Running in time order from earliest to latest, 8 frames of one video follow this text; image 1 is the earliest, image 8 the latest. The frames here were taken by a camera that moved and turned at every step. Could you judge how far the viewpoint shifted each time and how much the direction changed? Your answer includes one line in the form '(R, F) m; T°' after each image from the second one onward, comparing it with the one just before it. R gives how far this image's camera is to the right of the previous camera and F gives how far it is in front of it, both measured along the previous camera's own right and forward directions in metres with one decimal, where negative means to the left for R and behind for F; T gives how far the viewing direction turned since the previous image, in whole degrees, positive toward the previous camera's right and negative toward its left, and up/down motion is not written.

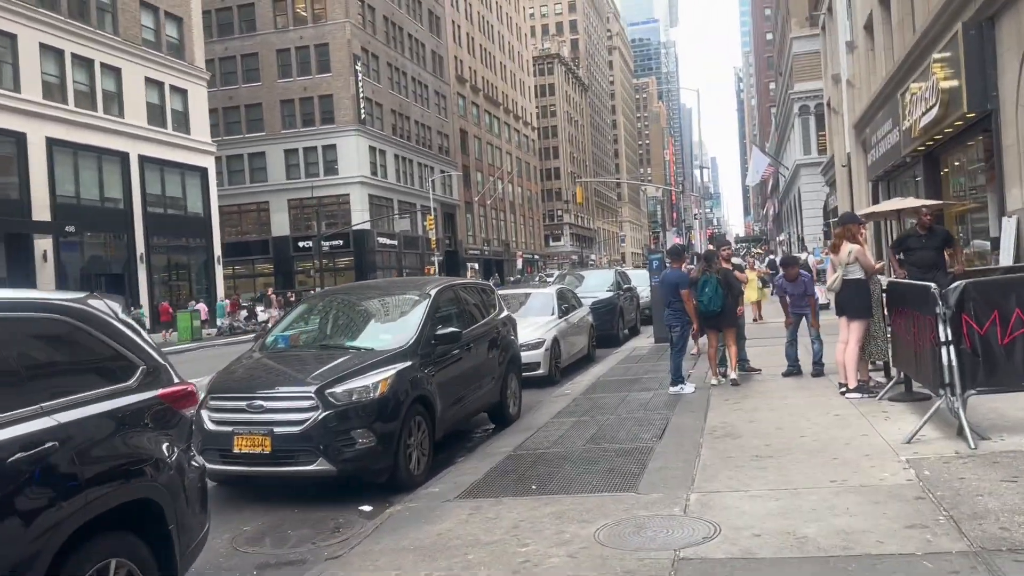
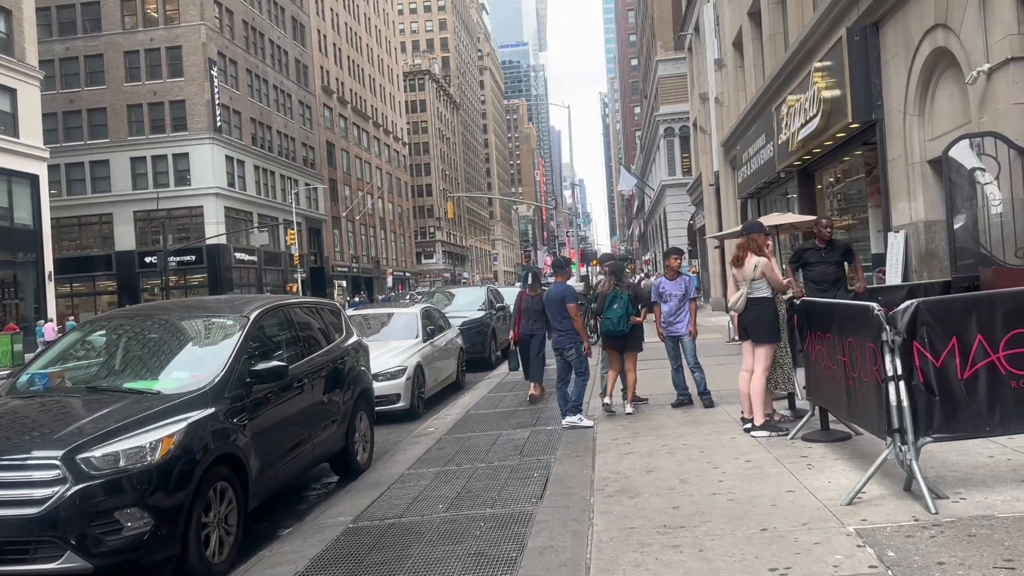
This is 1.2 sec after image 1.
(+0.2, +1.7) m; +9°
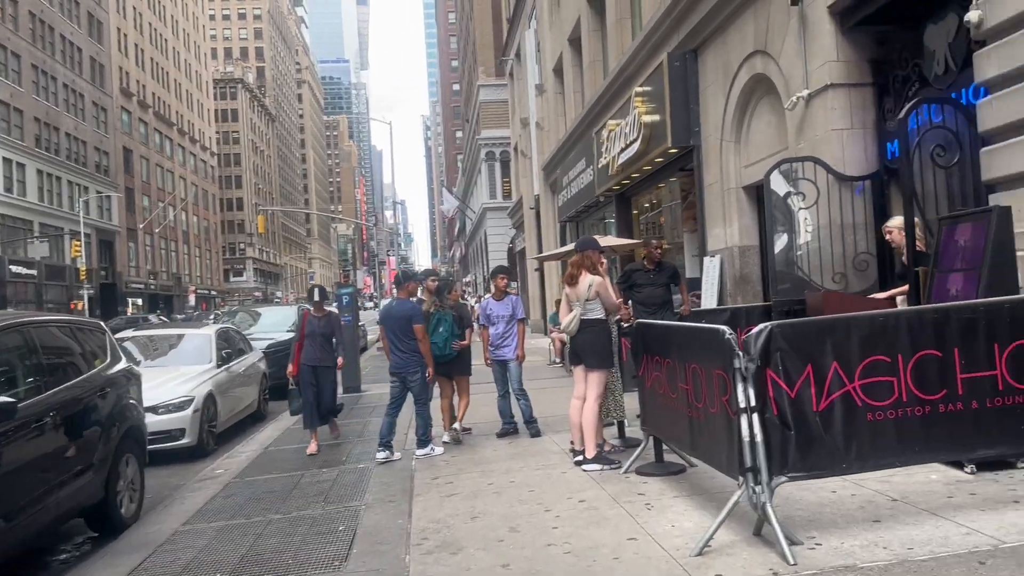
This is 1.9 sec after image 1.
(+0.1, +0.9) m; +13°
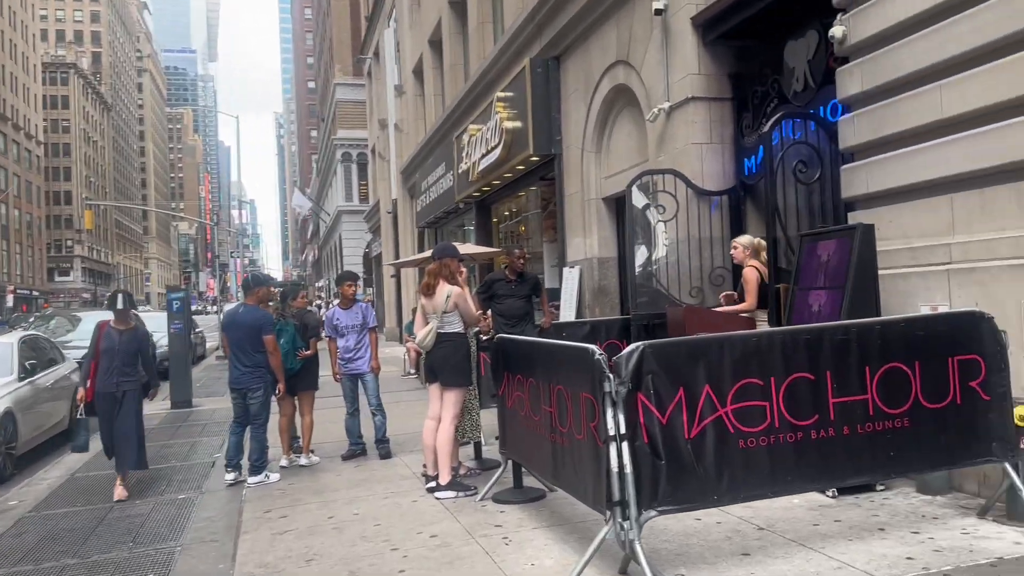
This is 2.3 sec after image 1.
(0.0, +0.6) m; +10°
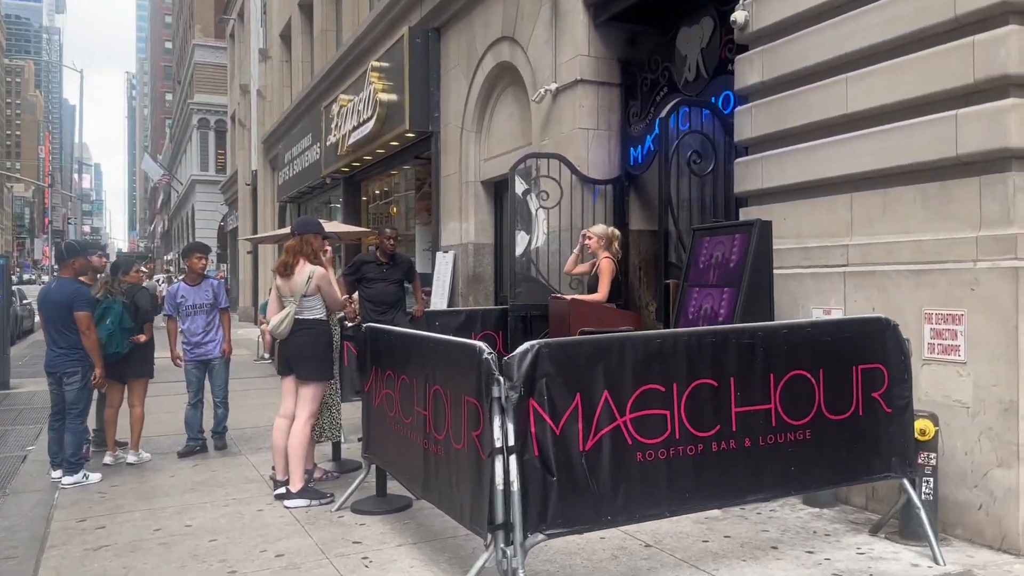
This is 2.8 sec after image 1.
(0.0, +0.6) m; +9°
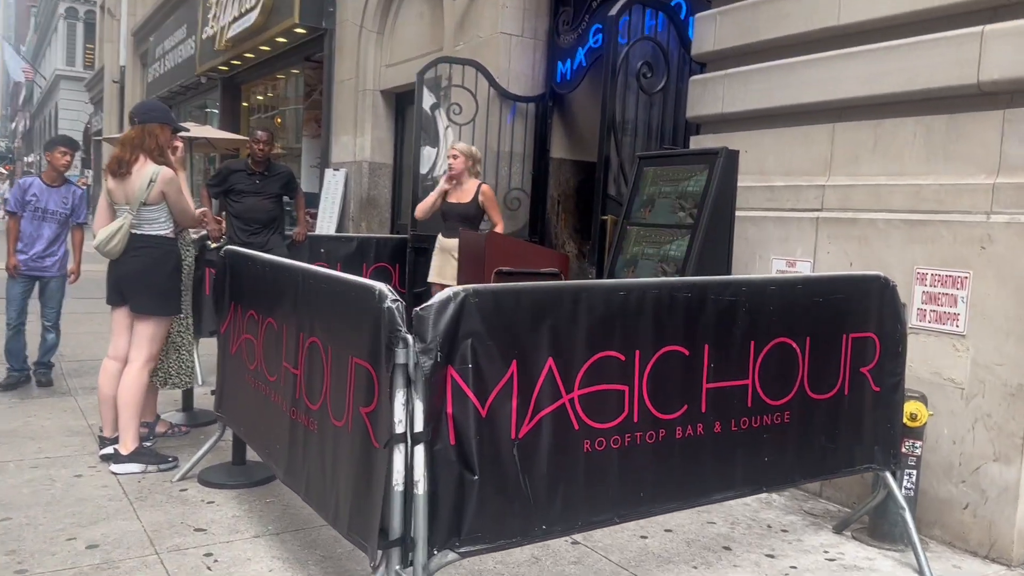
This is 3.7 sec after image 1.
(-0.1, +1.0) m; +8°
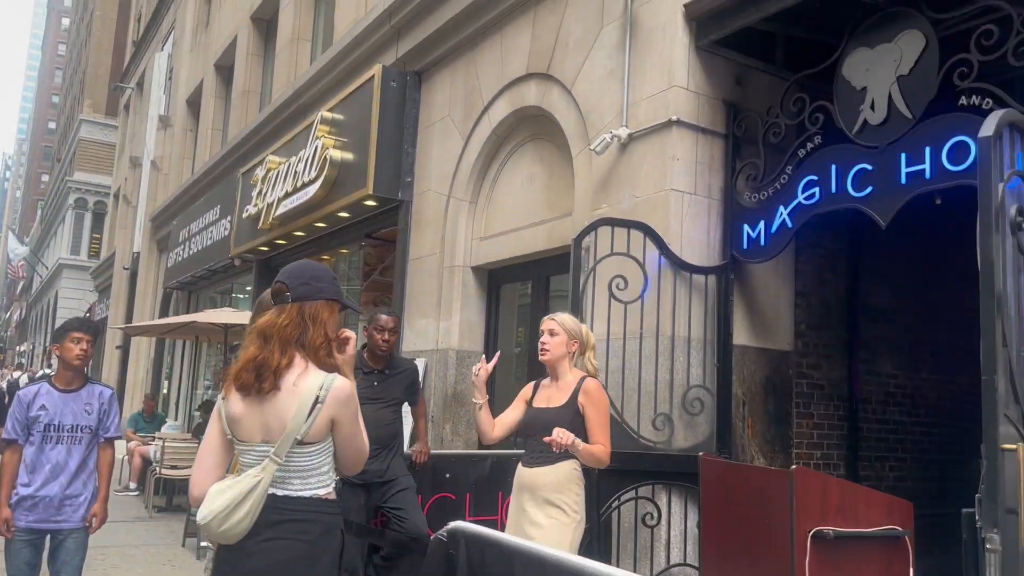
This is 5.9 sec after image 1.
(-1.3, +1.8) m; +1°
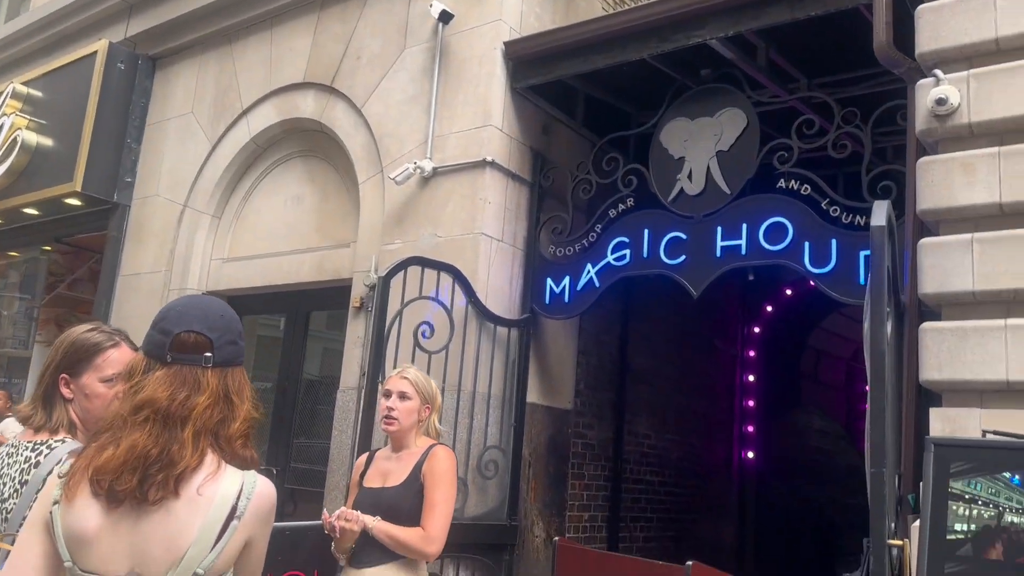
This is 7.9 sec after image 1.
(-0.7, +0.7) m; +22°
